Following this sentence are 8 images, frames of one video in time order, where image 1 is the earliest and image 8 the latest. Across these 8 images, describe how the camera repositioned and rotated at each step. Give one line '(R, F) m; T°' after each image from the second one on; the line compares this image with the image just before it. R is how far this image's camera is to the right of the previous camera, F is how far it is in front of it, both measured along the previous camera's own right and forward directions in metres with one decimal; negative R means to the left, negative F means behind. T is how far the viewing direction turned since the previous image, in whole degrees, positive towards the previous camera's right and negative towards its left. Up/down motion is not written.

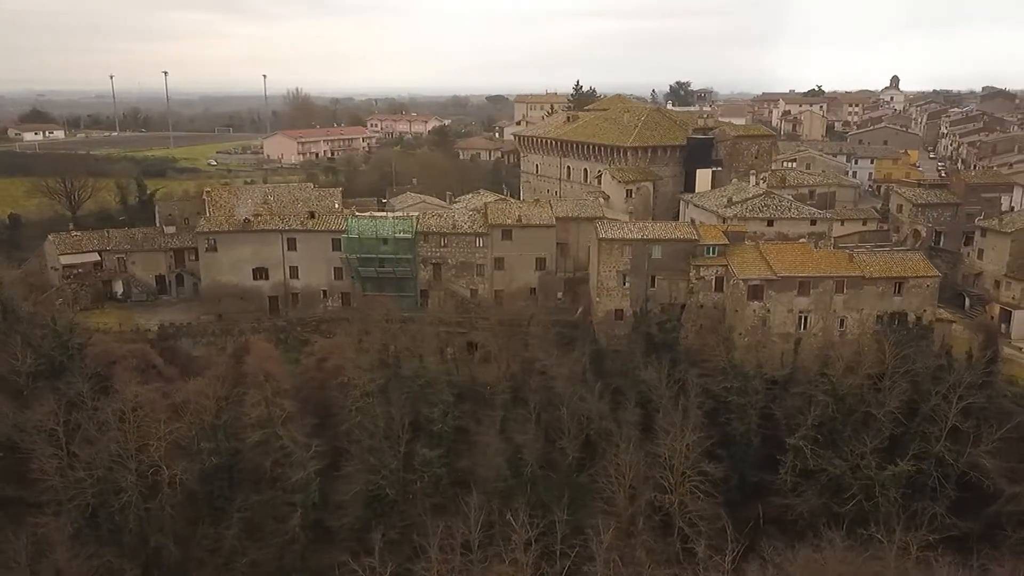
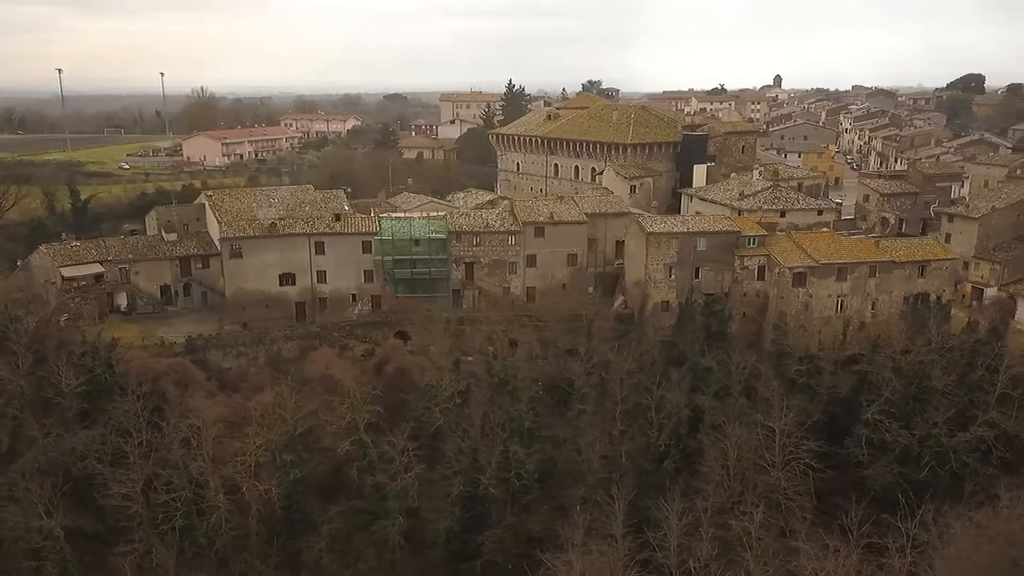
(-4.8, +0.2) m; +8°
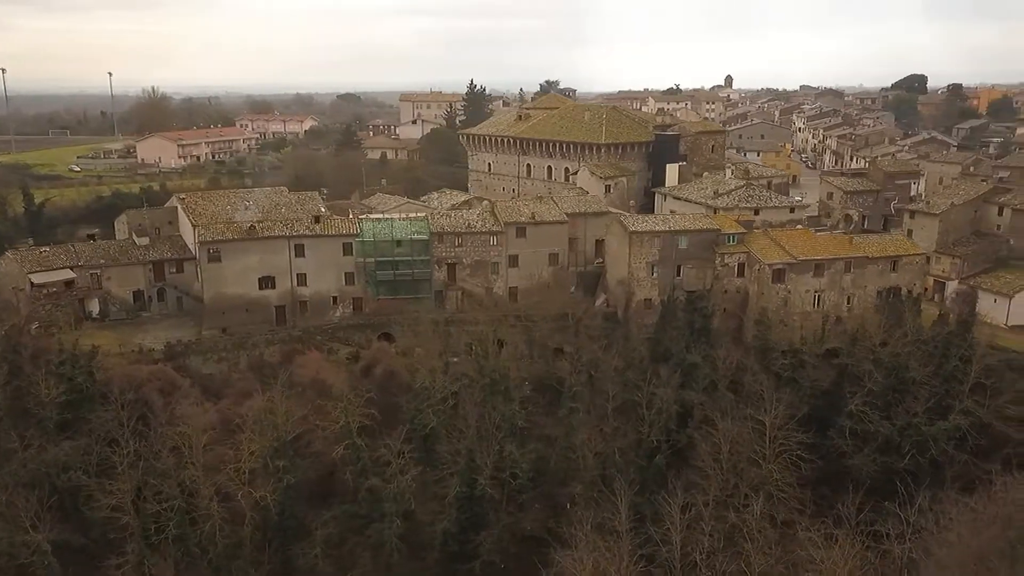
(-0.9, 0.0) m; +3°
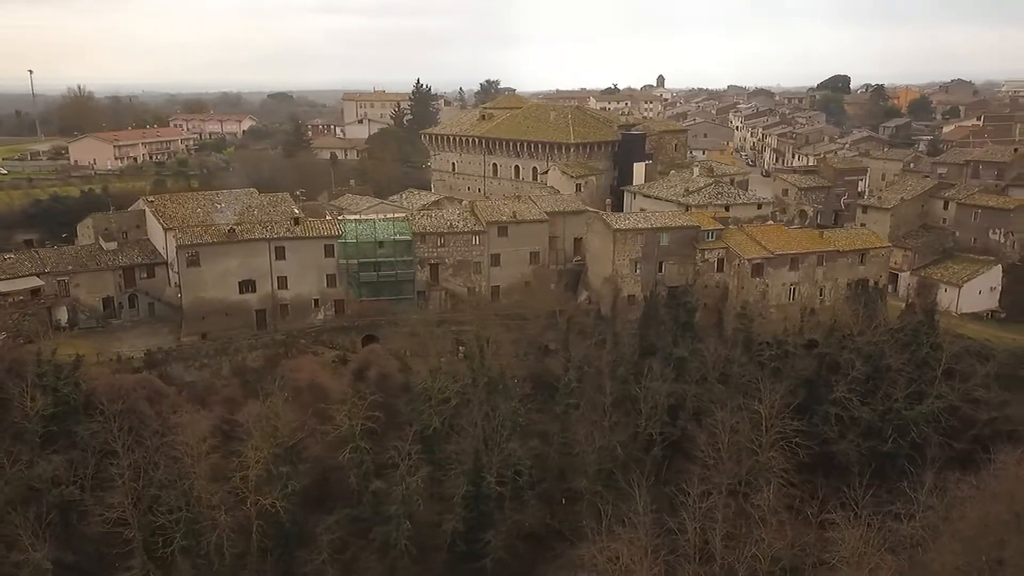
(-1.6, -0.1) m; +5°
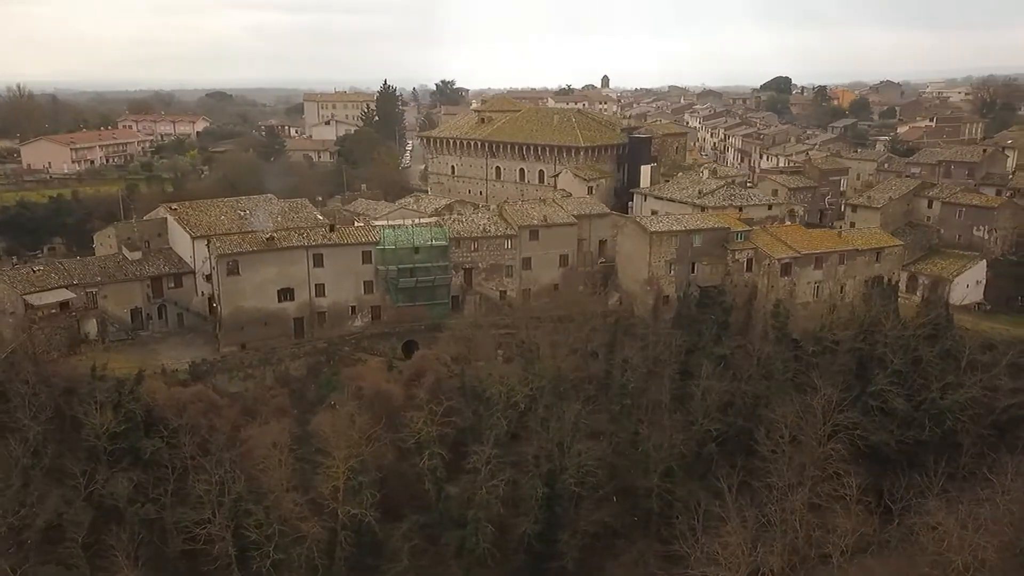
(-3.2, -0.2) m; +5°
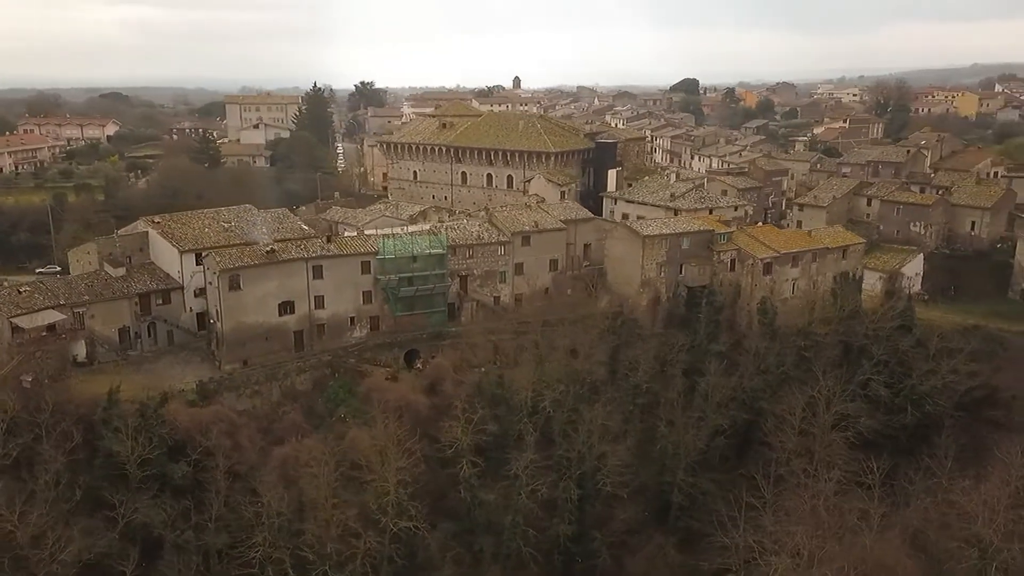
(-3.0, -0.2) m; +7°
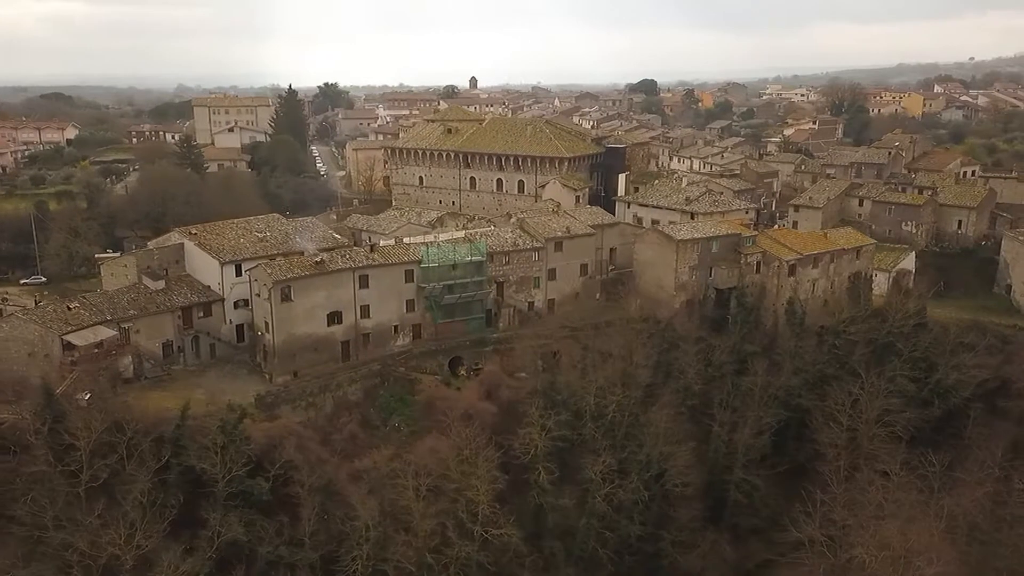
(-3.0, -0.2) m; +4°
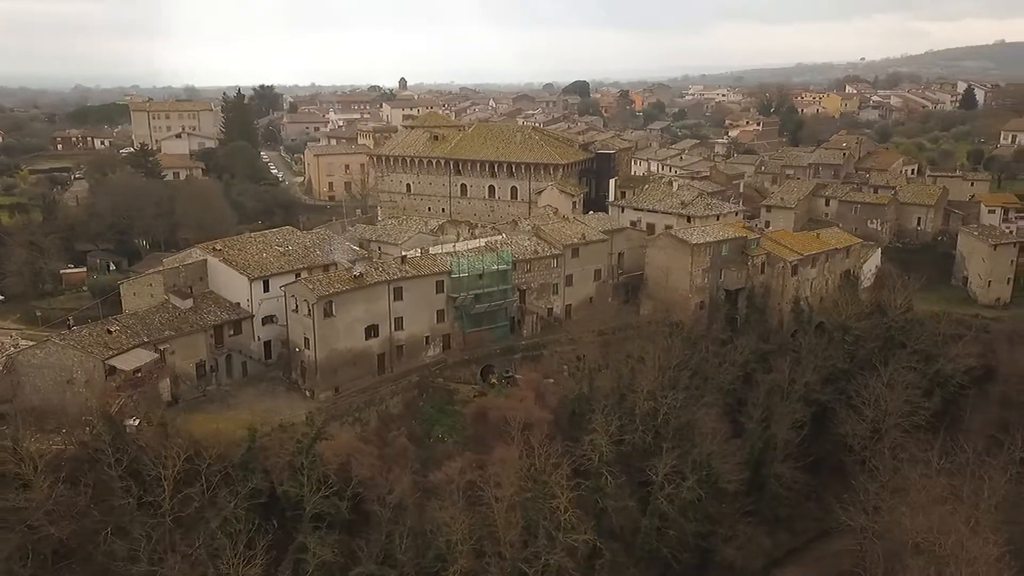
(-3.4, -0.1) m; +6°
